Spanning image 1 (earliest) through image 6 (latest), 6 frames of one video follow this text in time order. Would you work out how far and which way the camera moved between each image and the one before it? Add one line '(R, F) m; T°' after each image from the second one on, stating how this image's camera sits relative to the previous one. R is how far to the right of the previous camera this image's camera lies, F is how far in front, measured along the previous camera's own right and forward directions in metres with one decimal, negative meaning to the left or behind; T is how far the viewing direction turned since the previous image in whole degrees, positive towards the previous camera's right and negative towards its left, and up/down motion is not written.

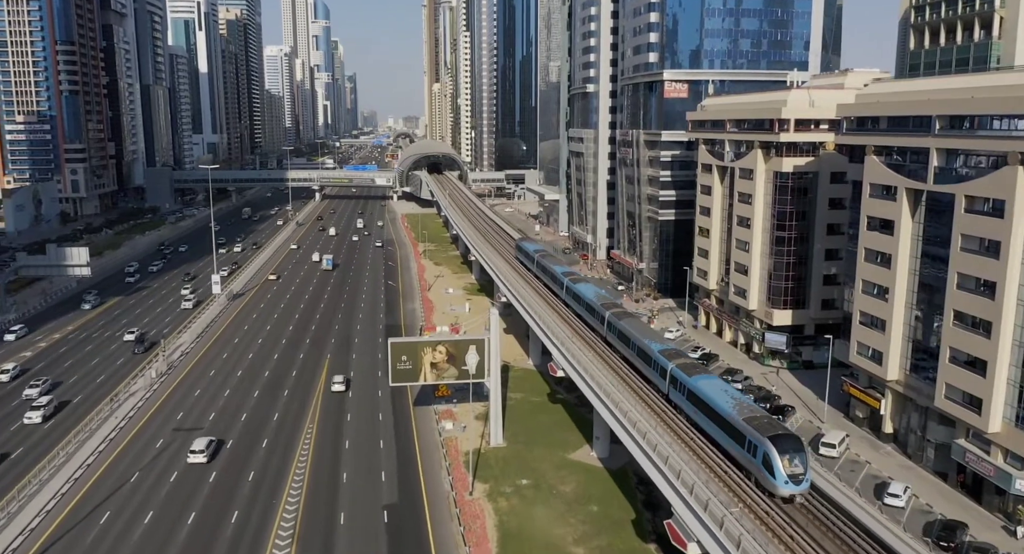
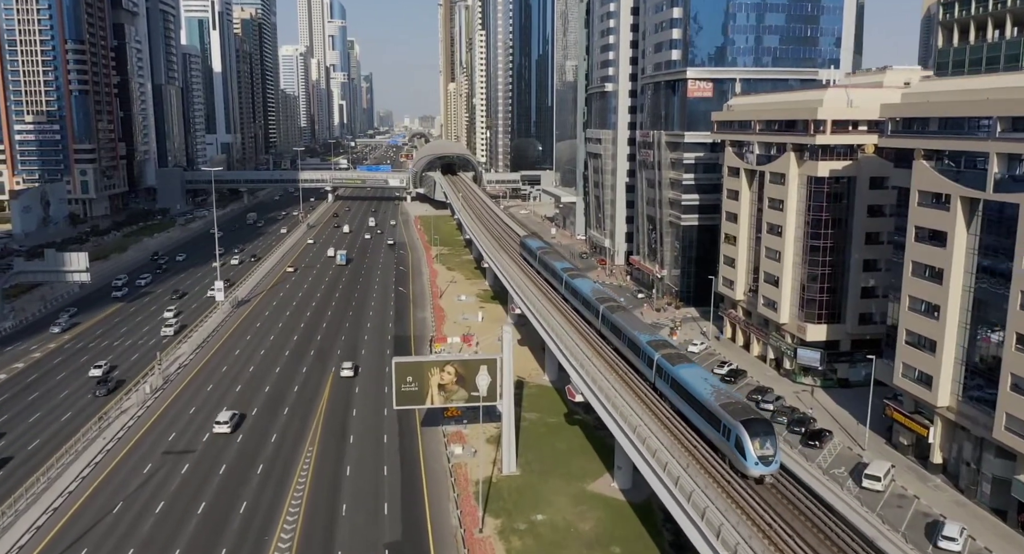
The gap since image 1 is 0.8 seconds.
(0.0, +3.1) m; -1°
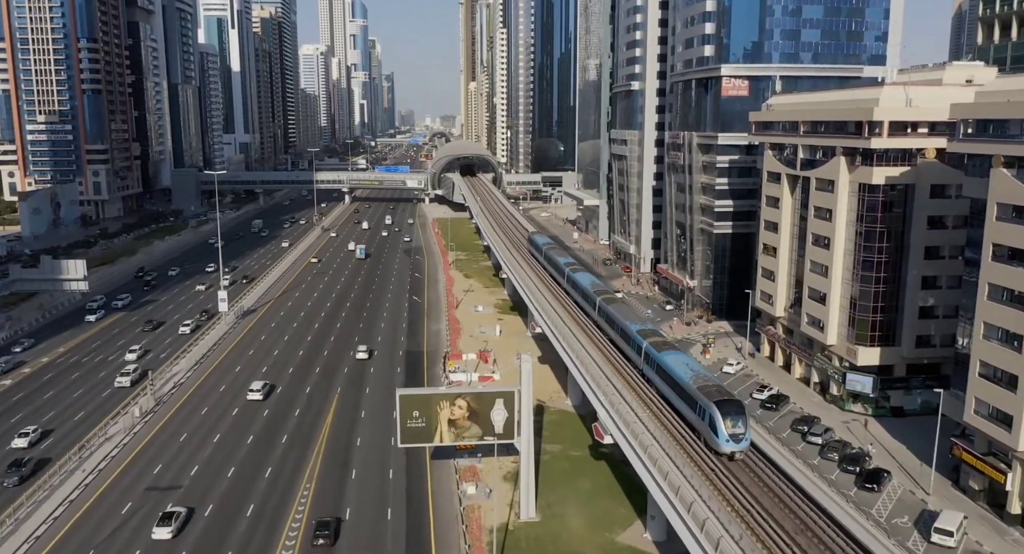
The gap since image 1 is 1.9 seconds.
(0.0, +4.2) m; -1°
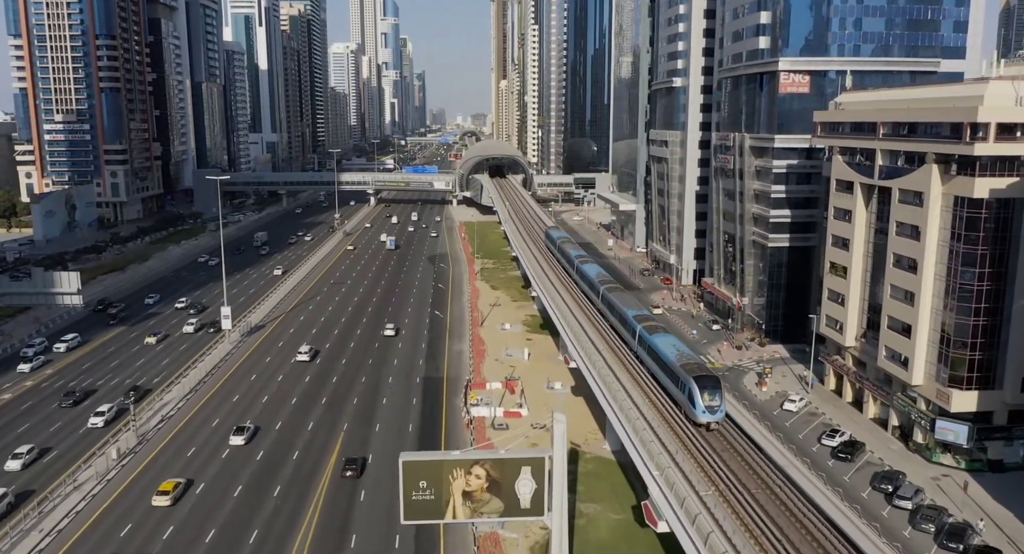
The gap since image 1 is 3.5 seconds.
(0.0, +6.2) m; -2°
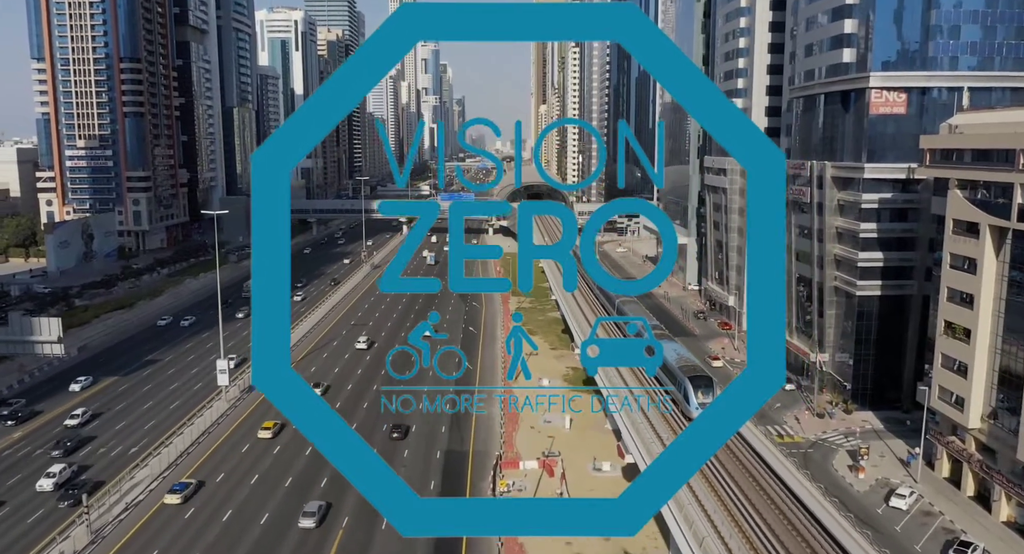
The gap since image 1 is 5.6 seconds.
(0.0, +8.2) m; -2°
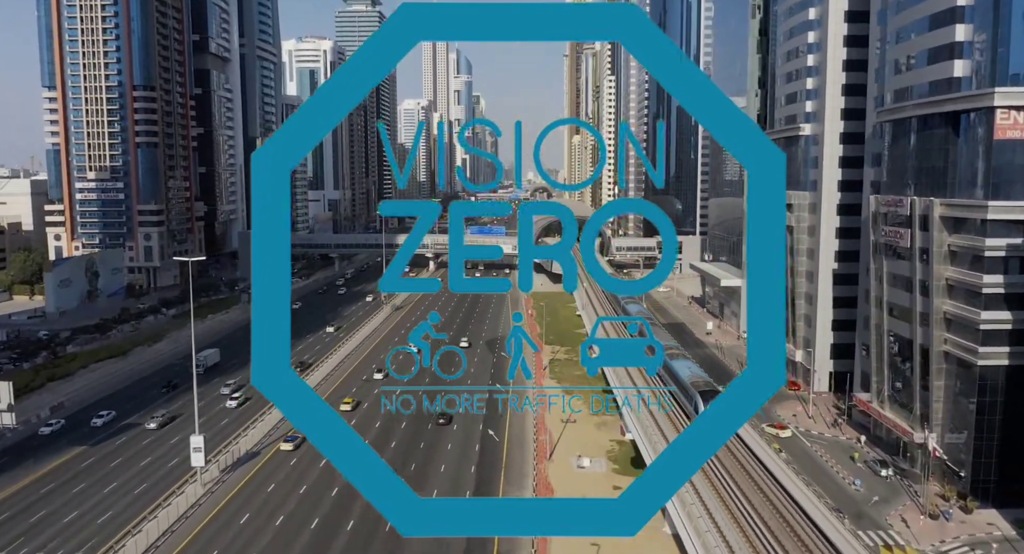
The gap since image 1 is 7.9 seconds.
(-0.1, +8.9) m; -2°
